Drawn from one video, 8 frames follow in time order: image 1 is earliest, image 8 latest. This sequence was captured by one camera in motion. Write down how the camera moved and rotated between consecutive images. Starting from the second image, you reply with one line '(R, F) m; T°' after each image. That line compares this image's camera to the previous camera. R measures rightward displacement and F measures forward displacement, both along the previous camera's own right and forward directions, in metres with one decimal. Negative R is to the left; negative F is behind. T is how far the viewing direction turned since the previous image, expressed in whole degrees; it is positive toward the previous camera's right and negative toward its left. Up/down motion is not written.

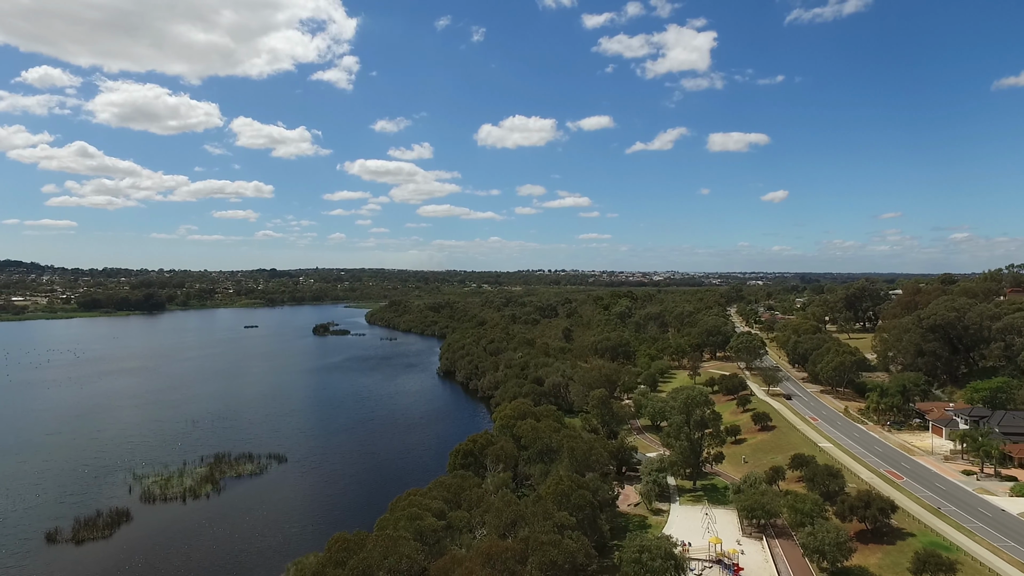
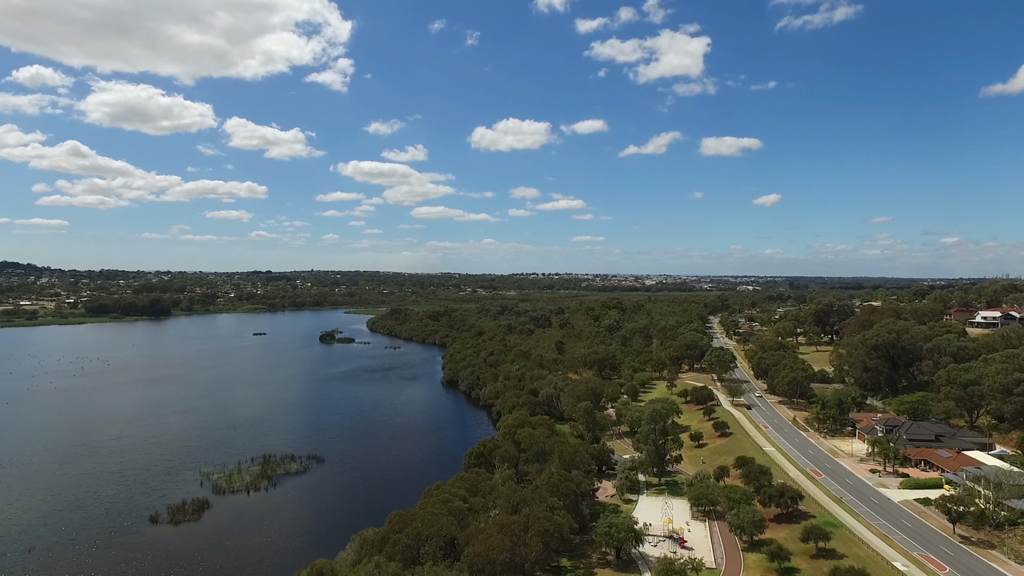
(-0.6, -6.6) m; +1°
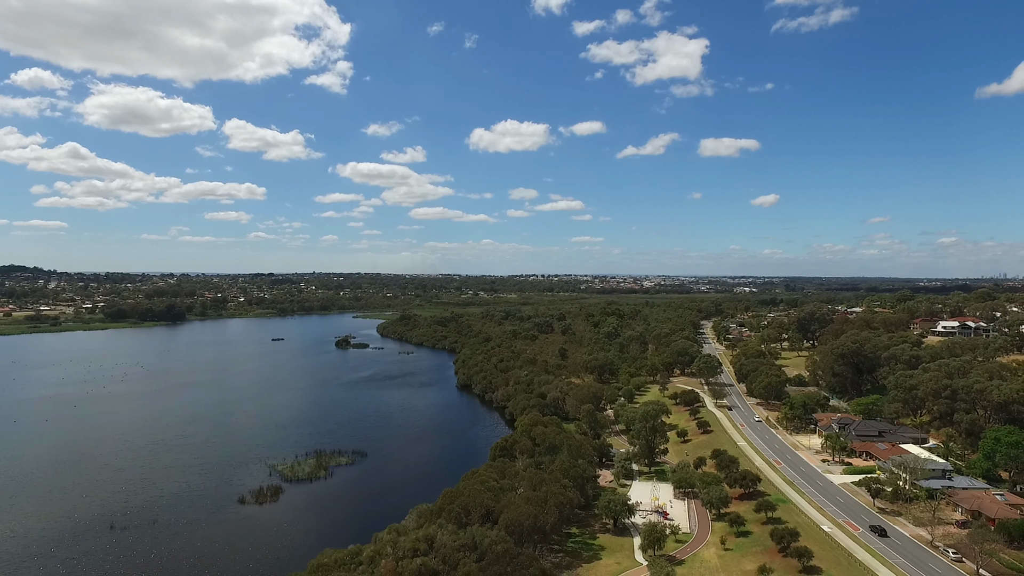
(-1.3, -7.2) m; 0°
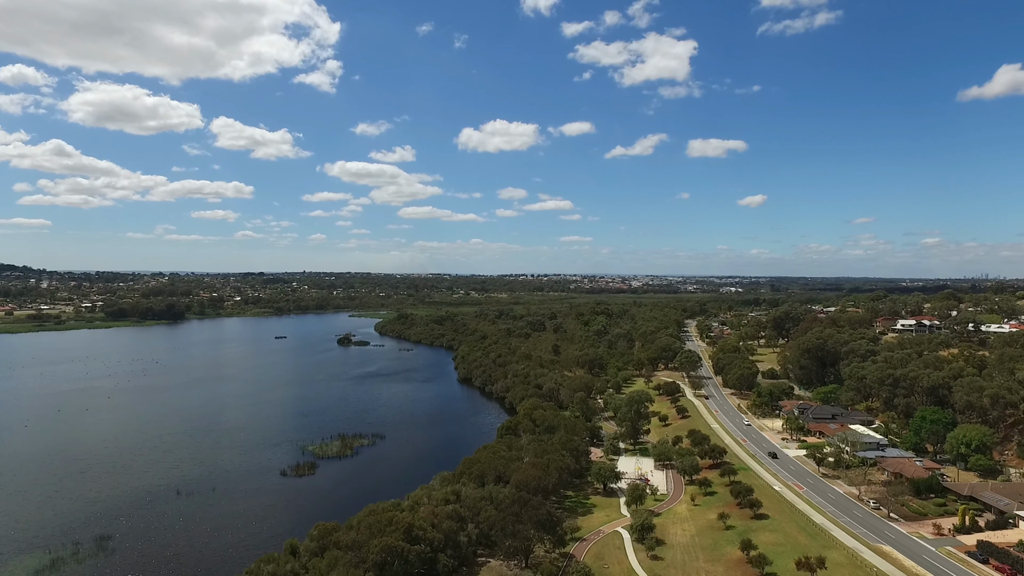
(-1.2, -6.1) m; +1°
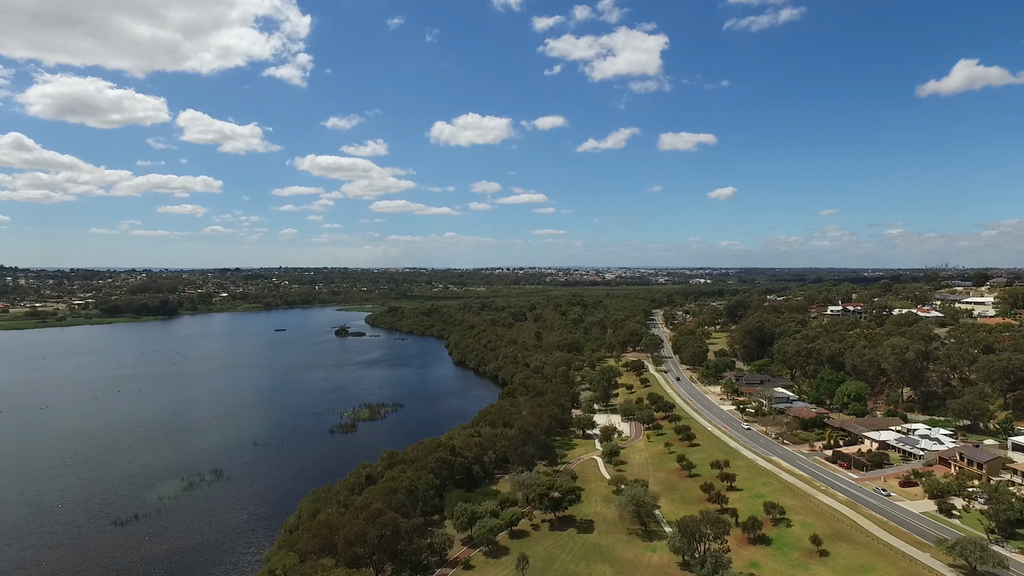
(-2.3, -11.8) m; +3°
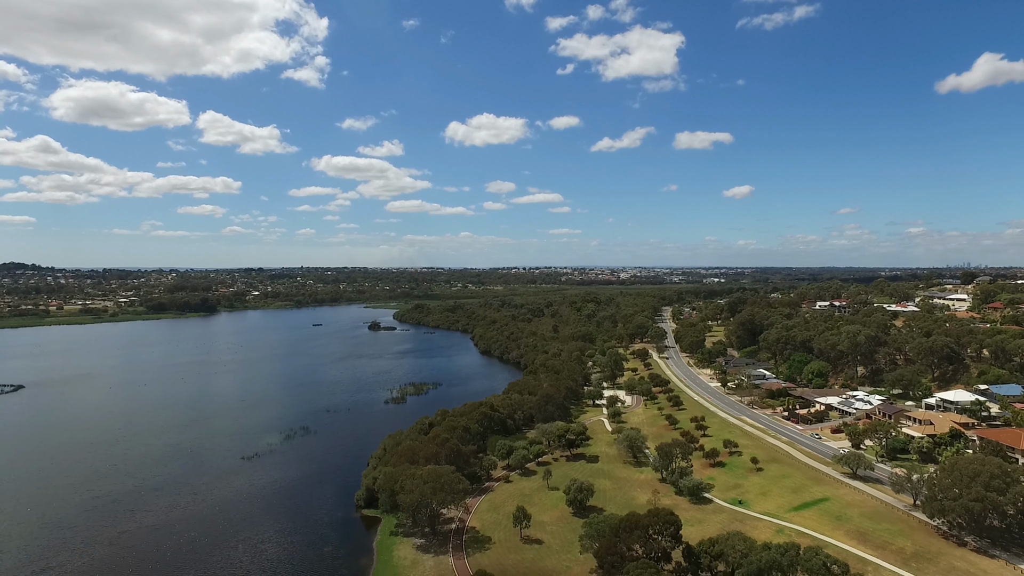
(-1.0, -11.5) m; -2°
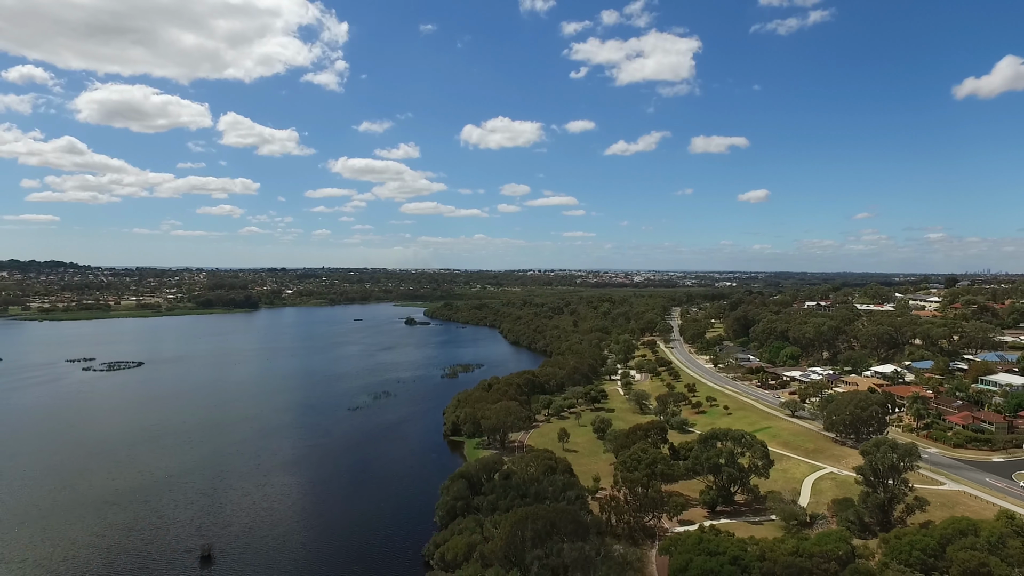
(-2.9, -15.9) m; -1°
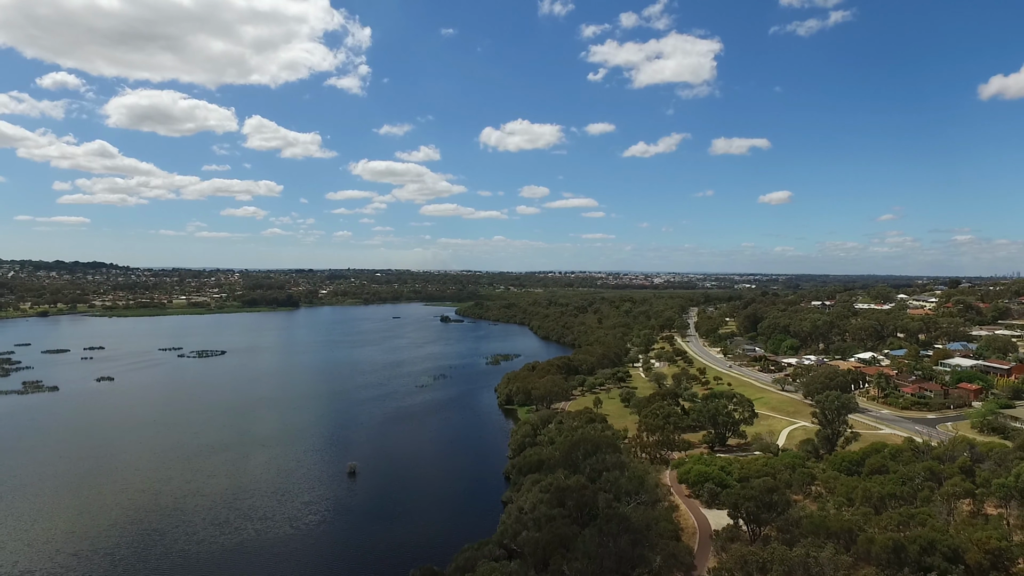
(-3.0, -12.8) m; -2°
